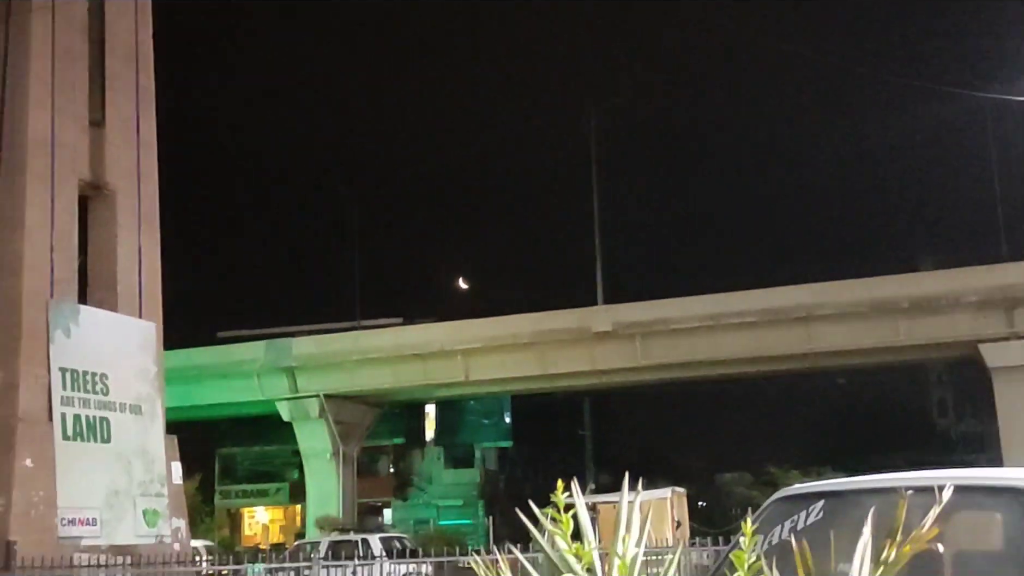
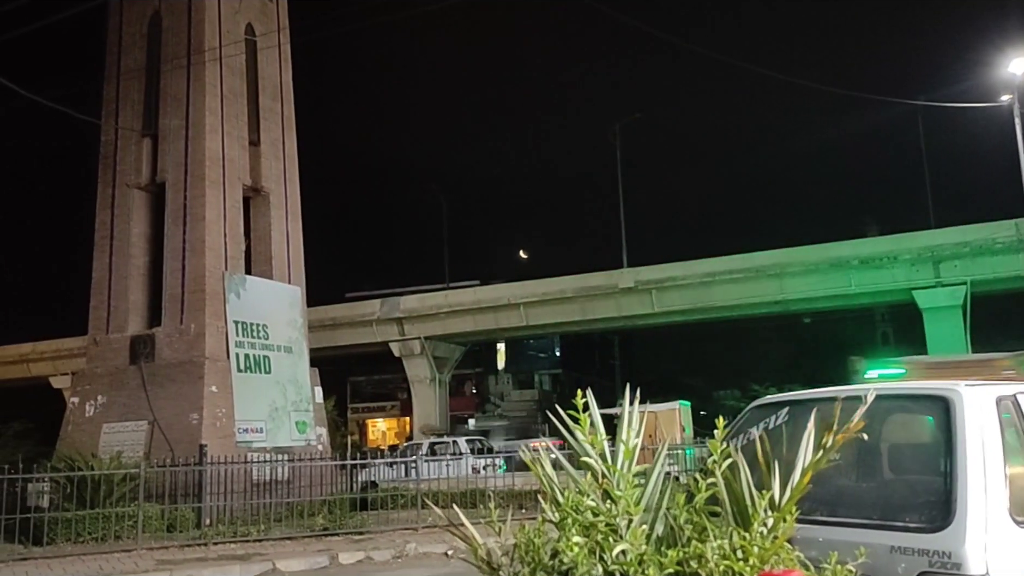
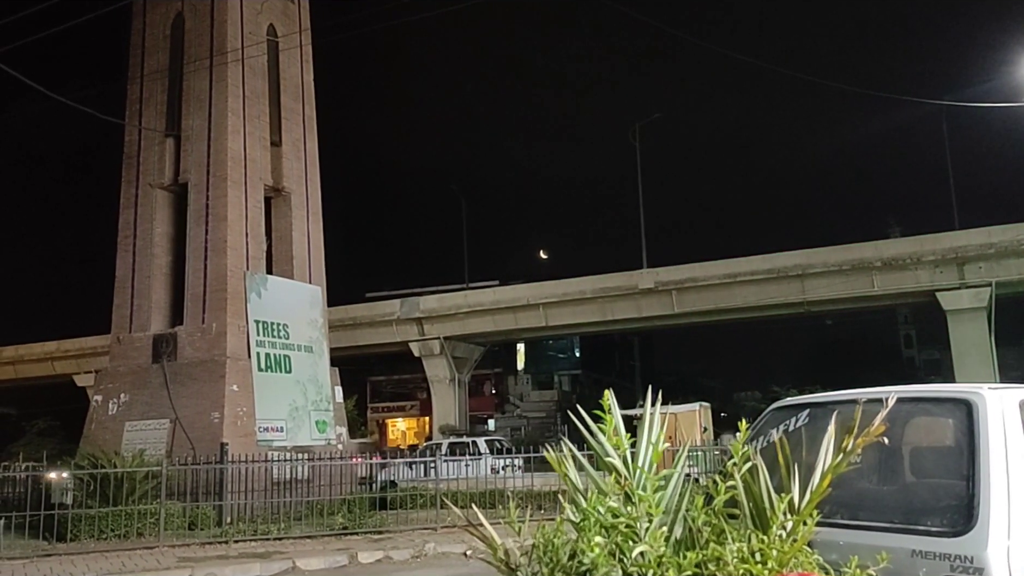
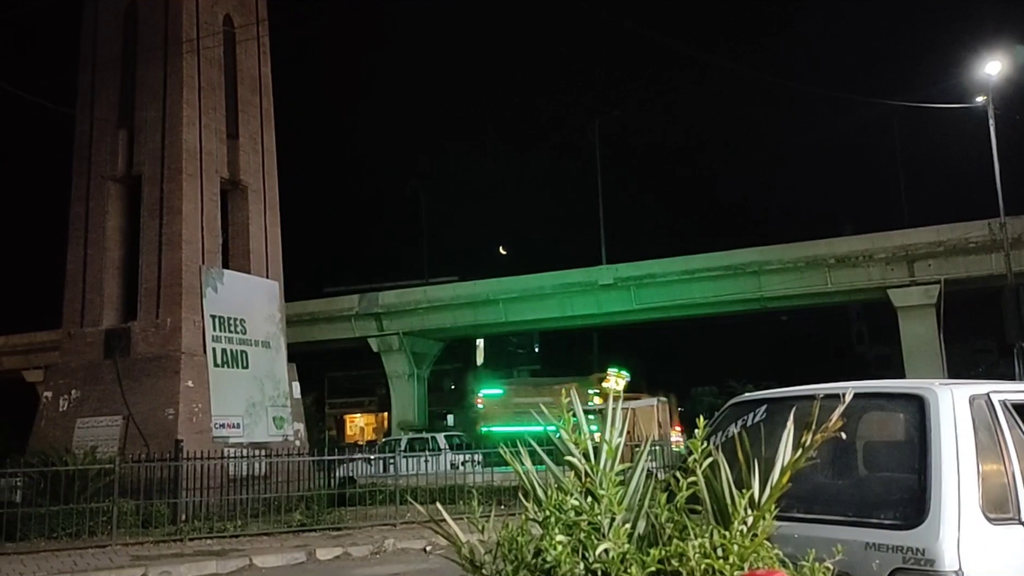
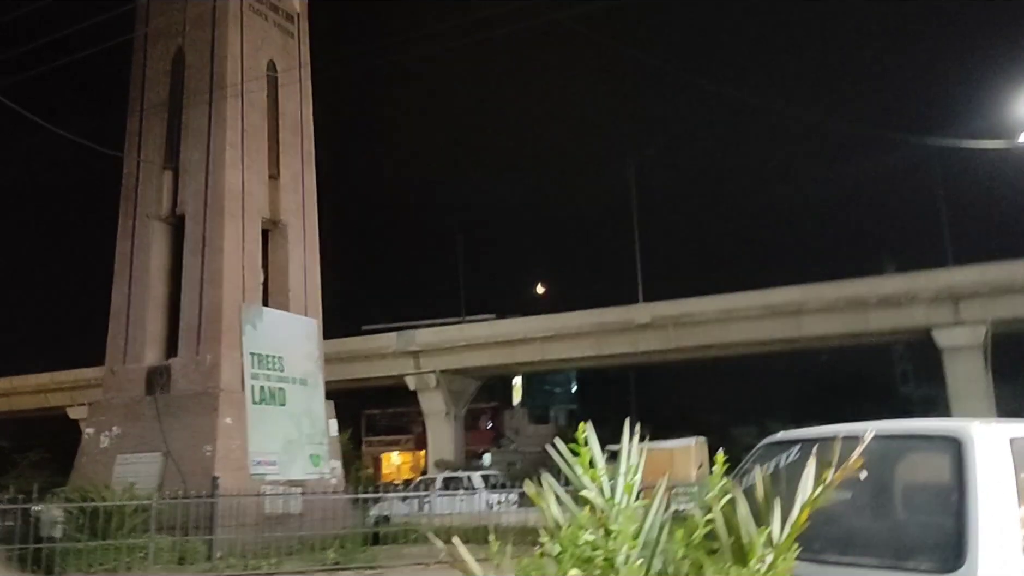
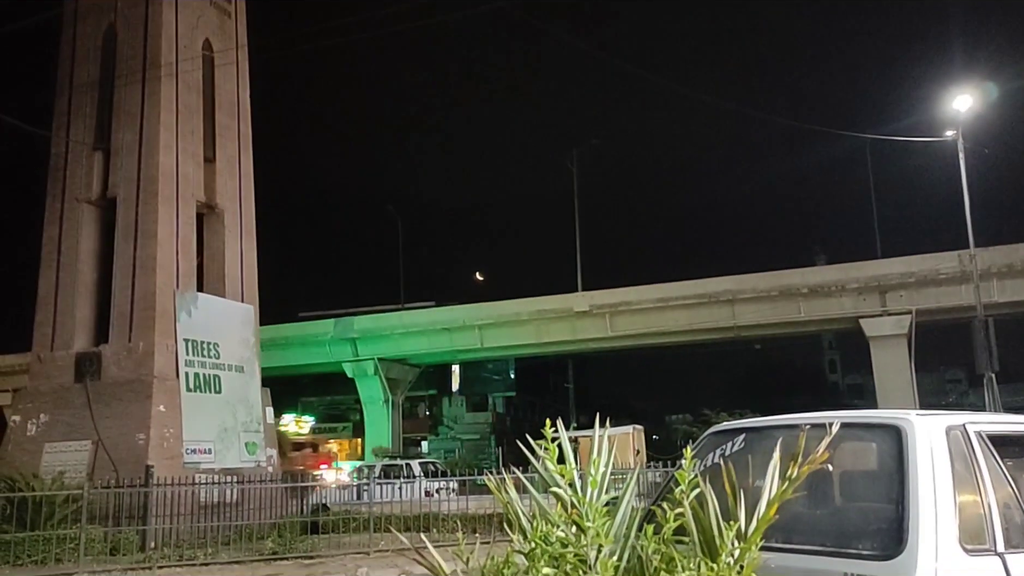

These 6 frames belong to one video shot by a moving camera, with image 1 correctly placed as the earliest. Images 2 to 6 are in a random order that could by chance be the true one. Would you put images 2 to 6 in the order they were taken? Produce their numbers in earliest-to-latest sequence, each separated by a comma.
6, 4, 2, 3, 5
